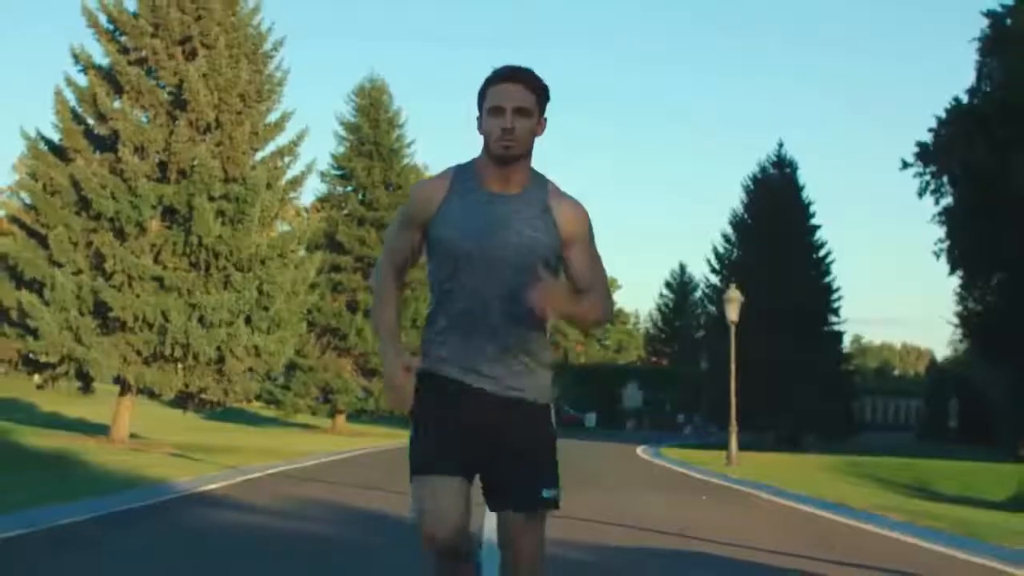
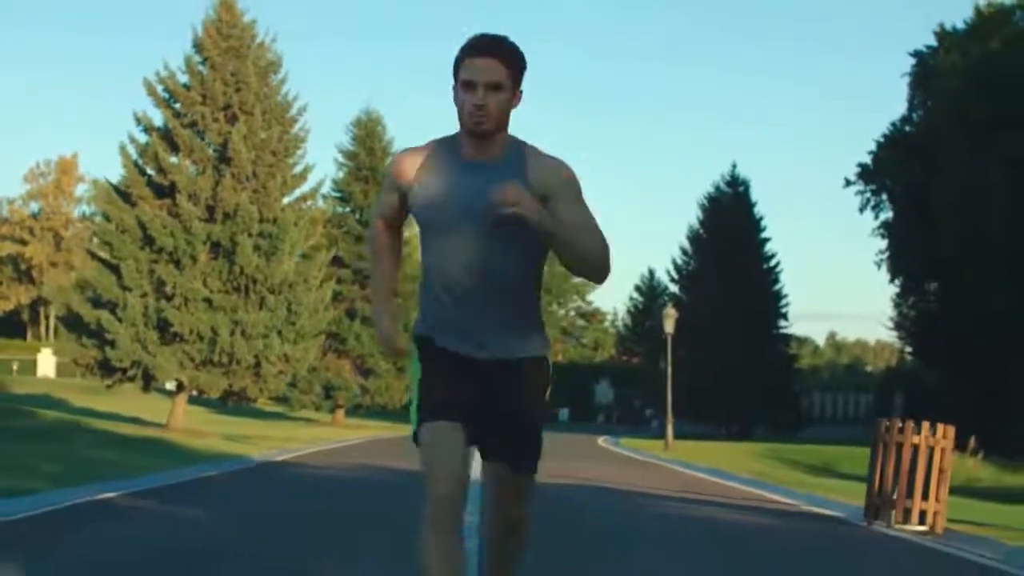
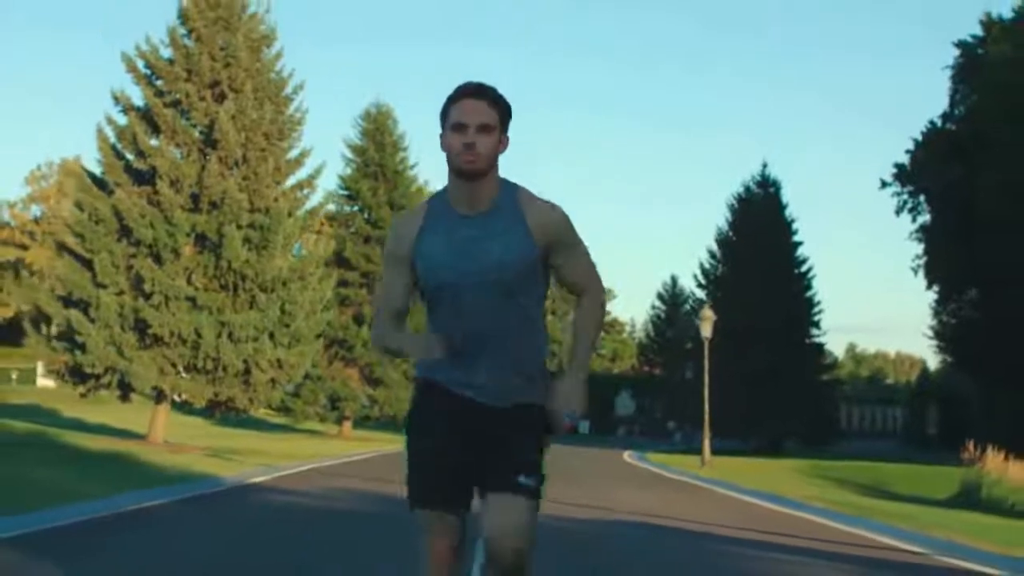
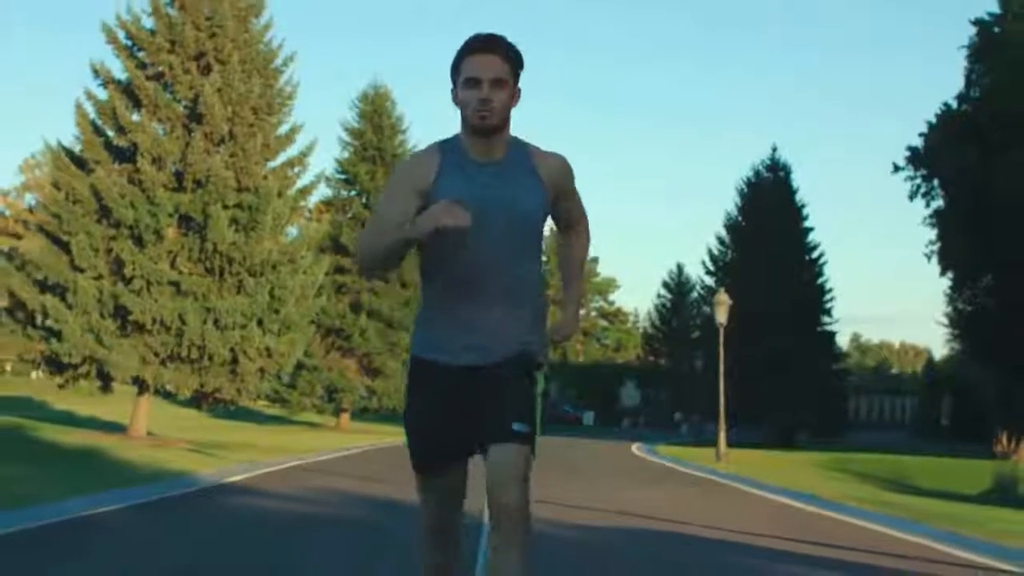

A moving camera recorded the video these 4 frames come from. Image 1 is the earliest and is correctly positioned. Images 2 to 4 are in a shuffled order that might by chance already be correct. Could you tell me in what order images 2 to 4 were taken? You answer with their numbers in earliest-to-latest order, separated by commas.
4, 3, 2
